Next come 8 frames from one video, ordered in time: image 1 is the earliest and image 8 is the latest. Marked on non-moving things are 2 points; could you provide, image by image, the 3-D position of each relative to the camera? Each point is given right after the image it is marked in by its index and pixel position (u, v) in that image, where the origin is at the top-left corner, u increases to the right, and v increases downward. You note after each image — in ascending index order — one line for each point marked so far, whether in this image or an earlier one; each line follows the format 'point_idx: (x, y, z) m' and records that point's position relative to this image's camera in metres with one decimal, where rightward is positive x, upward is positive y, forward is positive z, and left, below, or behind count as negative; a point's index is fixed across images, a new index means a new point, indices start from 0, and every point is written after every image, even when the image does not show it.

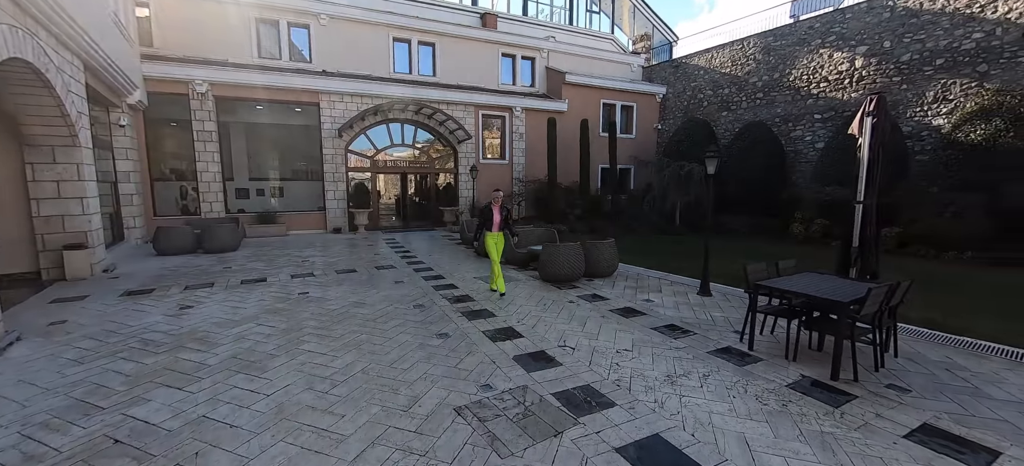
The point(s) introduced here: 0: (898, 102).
0: (+10.0, +3.4, +10.4) m
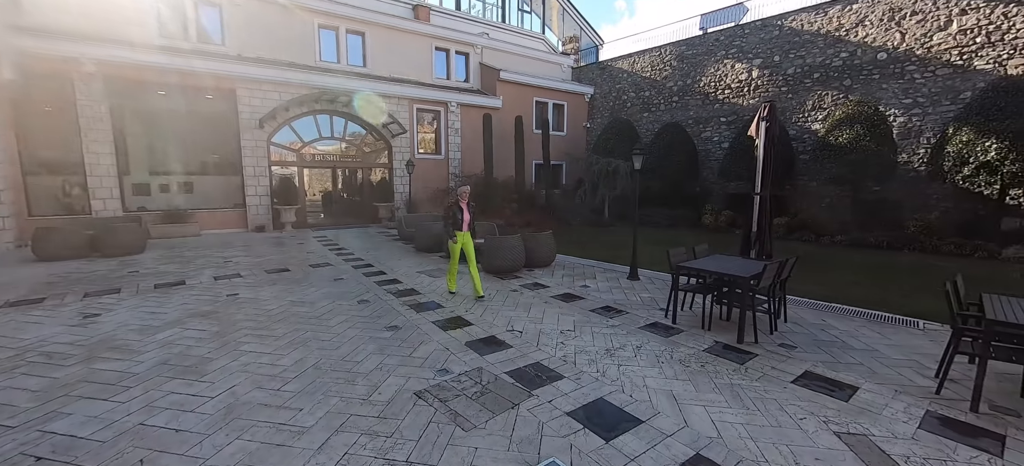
0: (+8.2, +3.7, +12.0) m
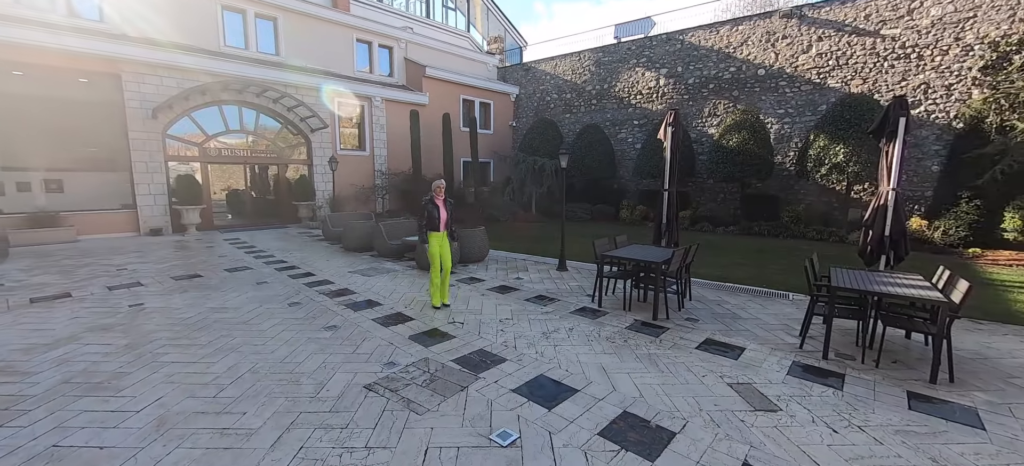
0: (+5.9, +4.0, +13.5) m
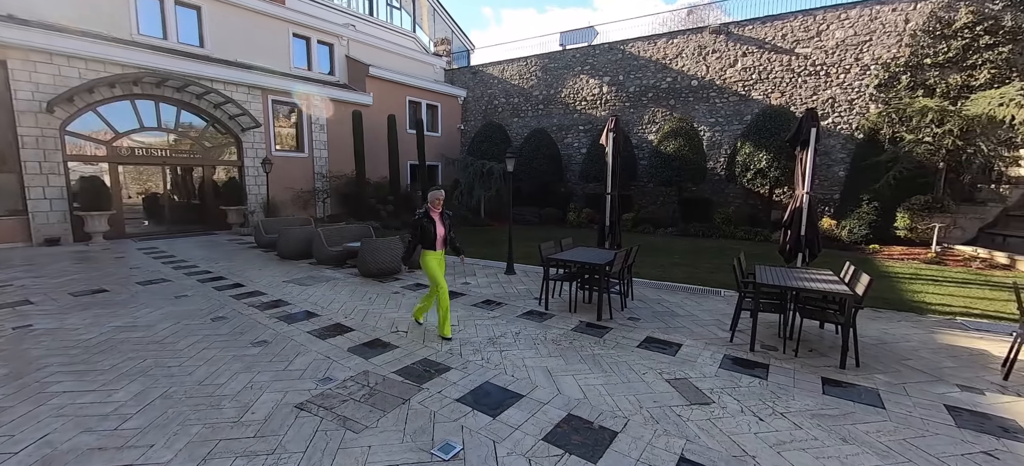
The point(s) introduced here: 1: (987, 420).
0: (+4.1, +4.0, +14.1) m
1: (+3.1, -1.2, +2.6) m
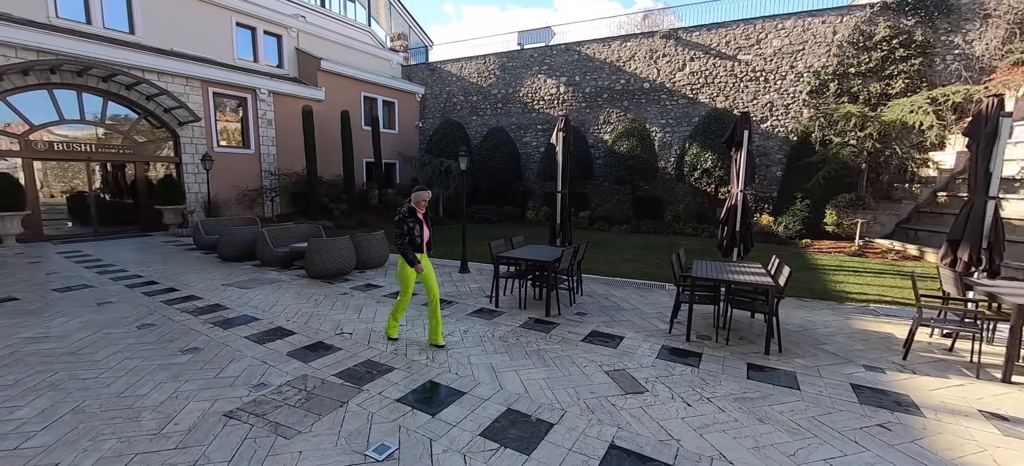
0: (+2.6, +4.0, +14.4) m
1: (+2.7, -1.2, +2.9) m
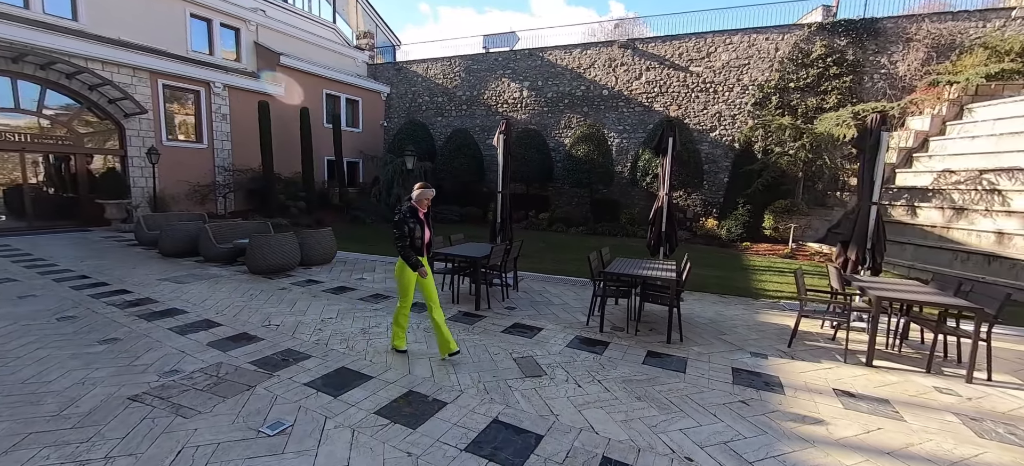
0: (+1.3, +4.0, +14.8) m
1: (+2.0, -1.2, +3.3) m
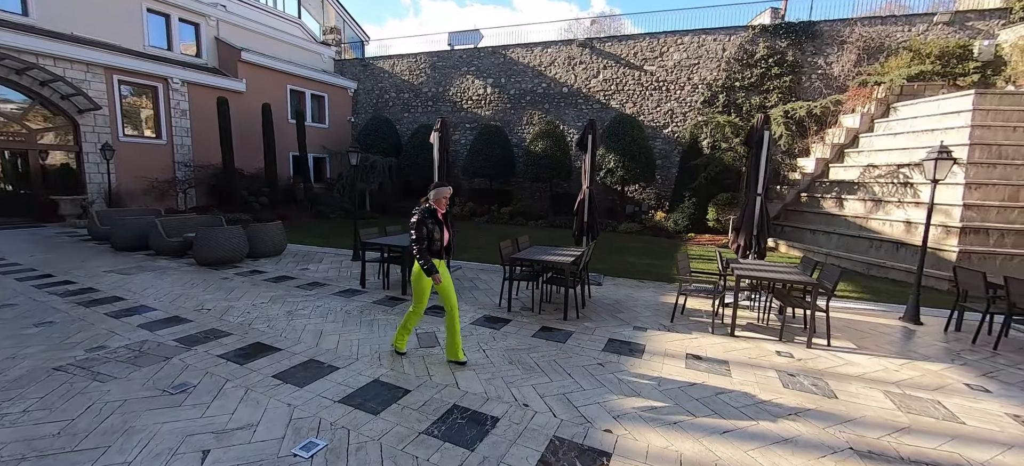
0: (-0.1, +4.2, +15.2) m
1: (+1.1, -1.1, +3.8) m
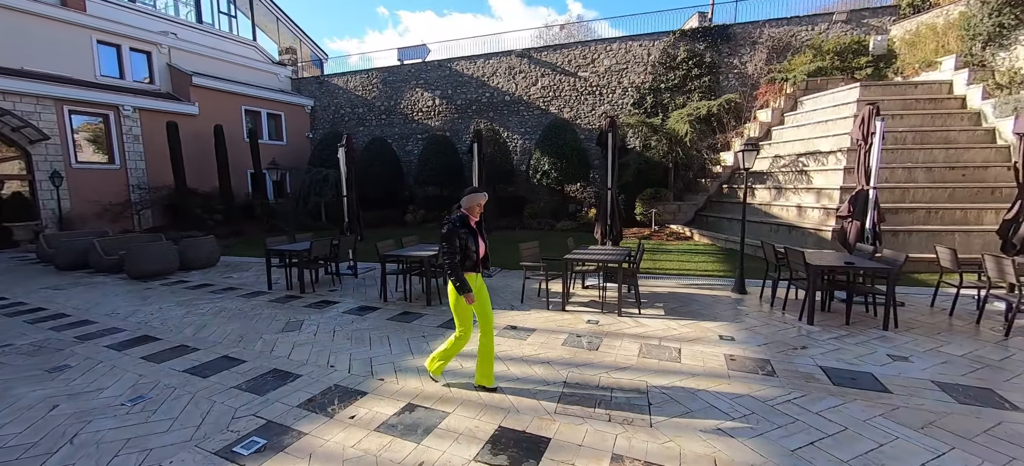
0: (-2.1, +4.1, +16.0) m
1: (-0.5, -1.0, +4.5) m
